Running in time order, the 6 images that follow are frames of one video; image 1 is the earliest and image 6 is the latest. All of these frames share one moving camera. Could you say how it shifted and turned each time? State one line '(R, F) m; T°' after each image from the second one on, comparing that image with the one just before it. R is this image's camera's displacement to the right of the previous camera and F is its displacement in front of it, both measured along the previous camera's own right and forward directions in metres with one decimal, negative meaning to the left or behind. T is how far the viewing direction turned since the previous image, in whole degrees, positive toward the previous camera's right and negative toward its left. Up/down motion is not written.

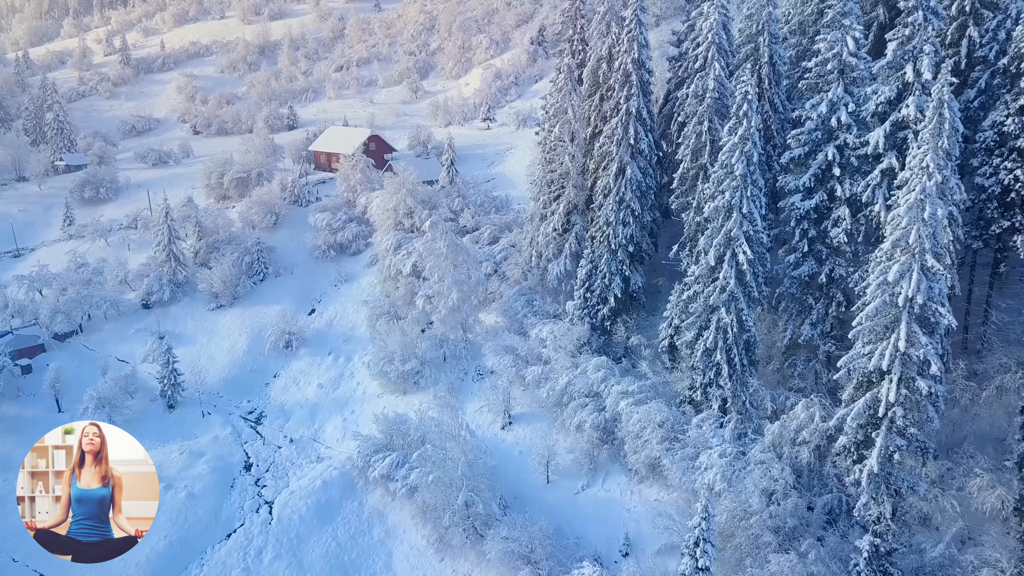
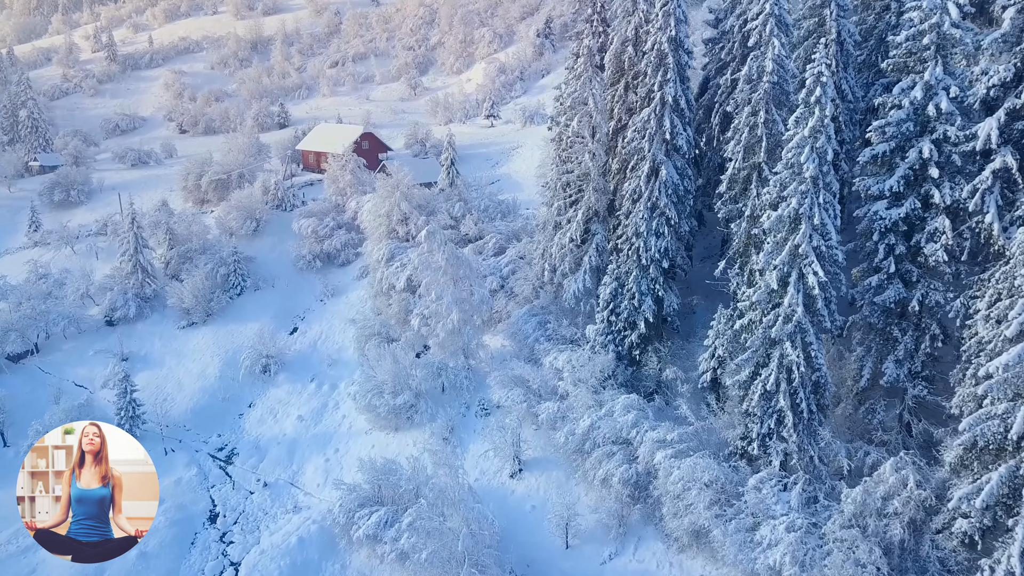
(-0.4, +4.5) m; 0°
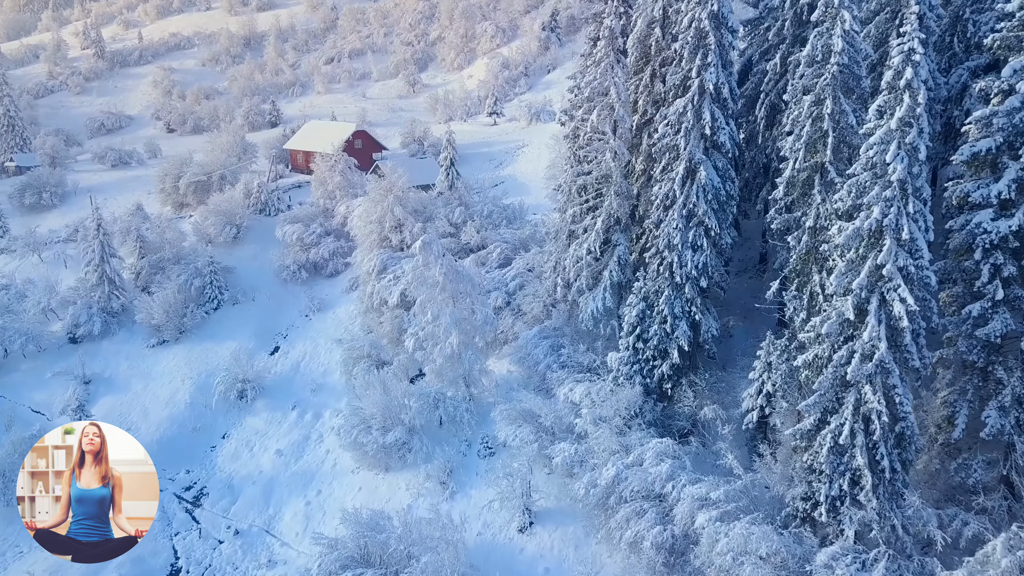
(-0.3, +3.7) m; 0°
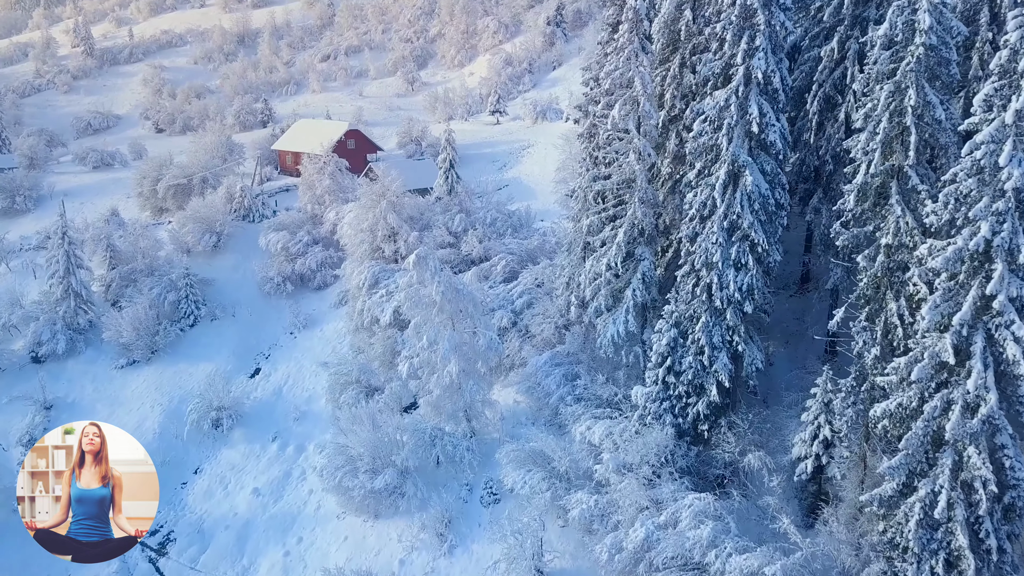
(-0.3, +3.1) m; 0°
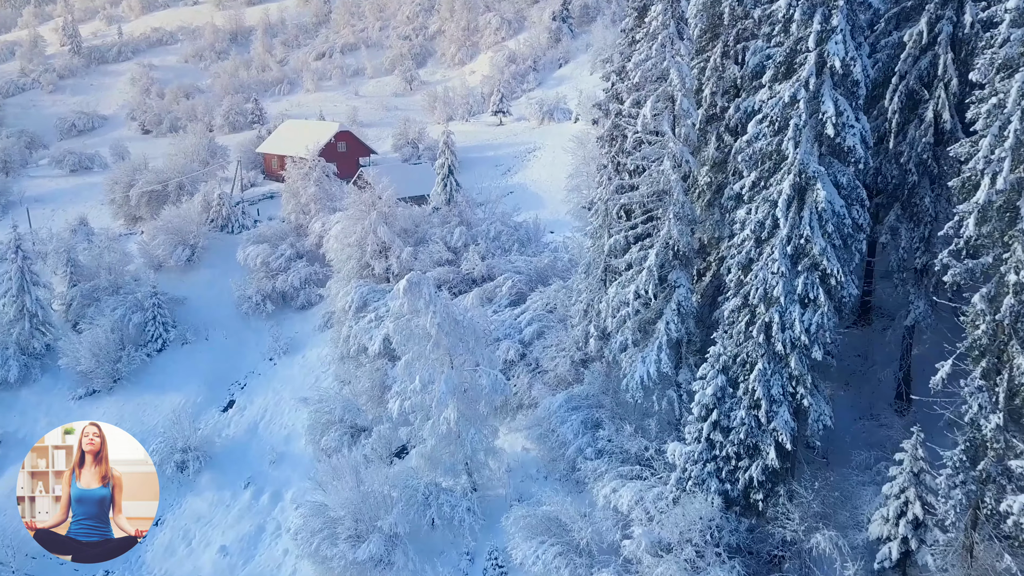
(-0.3, +3.3) m; 0°
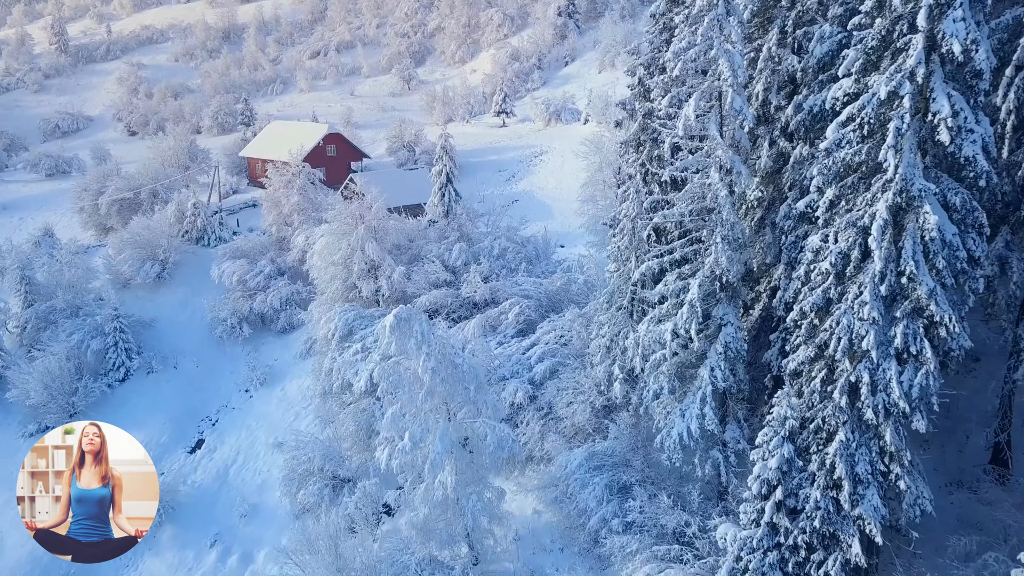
(-0.3, +3.0) m; 0°
